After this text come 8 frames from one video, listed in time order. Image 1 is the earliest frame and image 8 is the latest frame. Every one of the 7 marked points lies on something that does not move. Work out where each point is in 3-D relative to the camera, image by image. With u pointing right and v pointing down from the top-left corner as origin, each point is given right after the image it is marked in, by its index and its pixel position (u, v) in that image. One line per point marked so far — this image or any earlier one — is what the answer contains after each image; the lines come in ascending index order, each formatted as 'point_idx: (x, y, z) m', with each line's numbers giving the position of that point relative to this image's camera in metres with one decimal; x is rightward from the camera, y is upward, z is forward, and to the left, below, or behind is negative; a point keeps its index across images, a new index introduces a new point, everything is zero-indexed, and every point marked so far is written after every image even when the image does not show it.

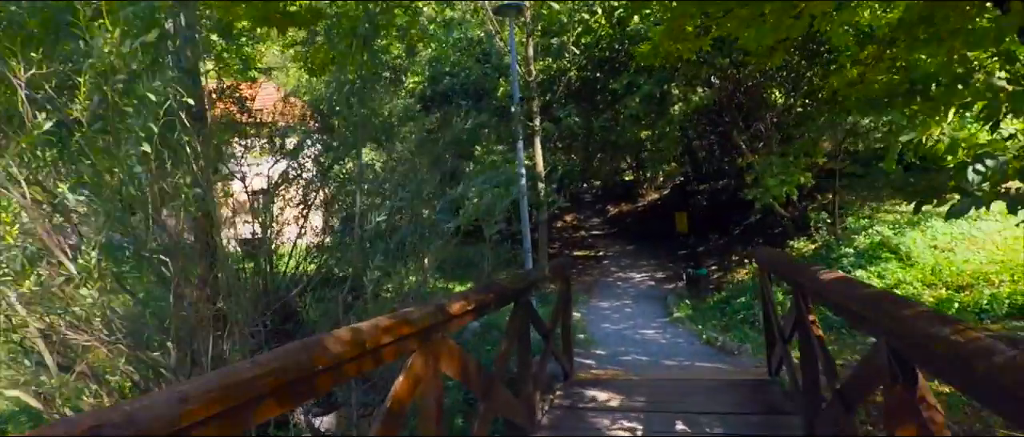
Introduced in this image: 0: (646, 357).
0: (+1.9, -1.9, +7.9) m
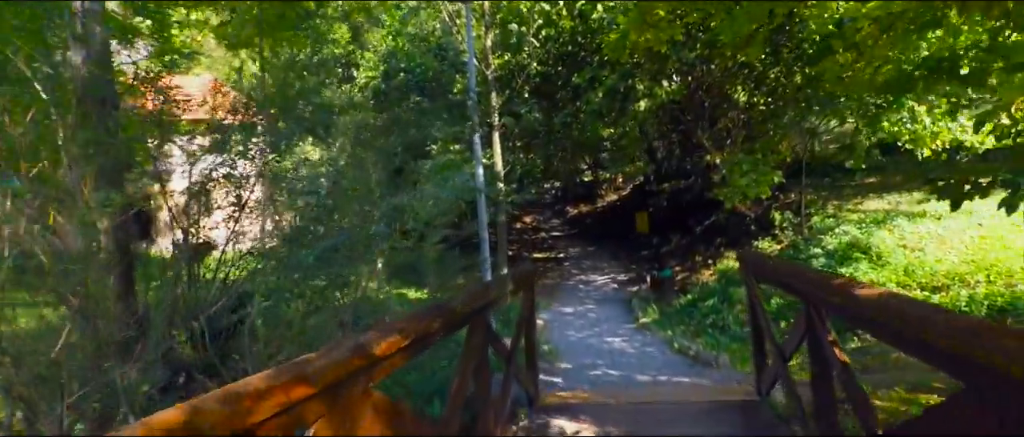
0: (+1.3, -1.9, +7.3) m
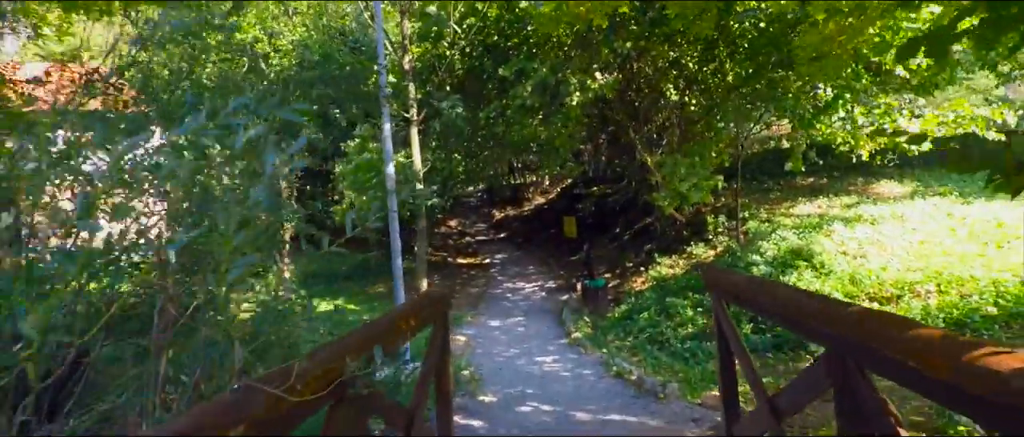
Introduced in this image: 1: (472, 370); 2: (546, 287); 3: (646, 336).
0: (+0.4, -2.0, +6.3) m
1: (-0.6, -2.0, +7.9) m
2: (+0.9, -1.9, +16.3) m
3: (+2.1, -1.9, +9.3) m
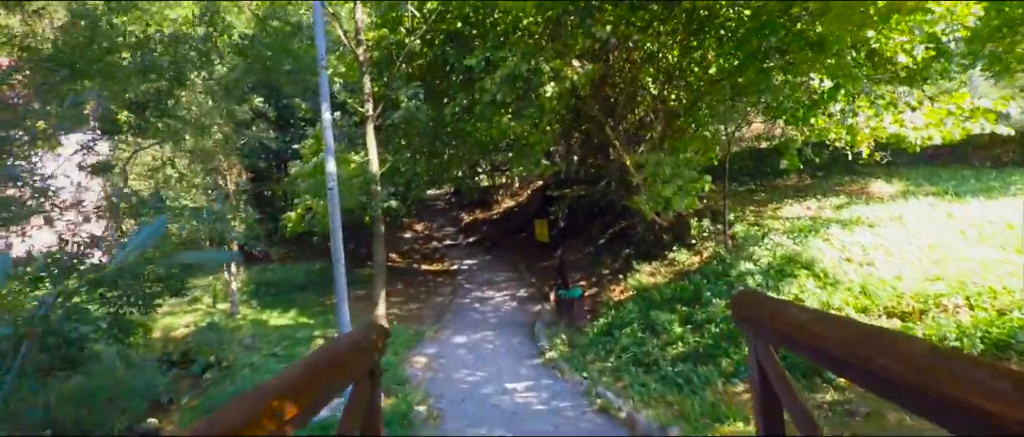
0: (+0.1, -2.0, +5.1) m
1: (-0.9, -2.1, +6.7) m
2: (+0.1, -2.0, +15.2) m
3: (+1.6, -1.9, +8.2) m
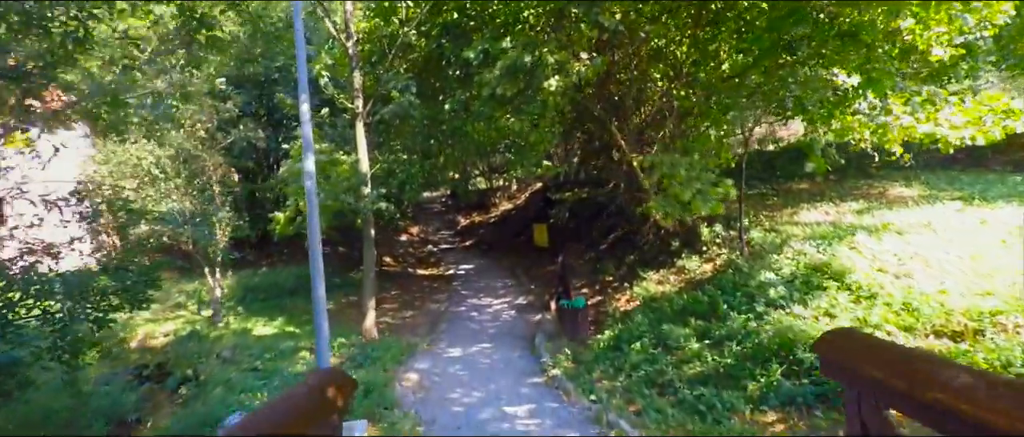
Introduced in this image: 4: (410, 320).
0: (+0.1, -2.1, +4.4) m
1: (-0.9, -2.2, +5.9) m
2: (+0.1, -2.1, +14.4) m
3: (+1.6, -2.0, +7.5) m
4: (-2.5, -2.5, +14.7) m
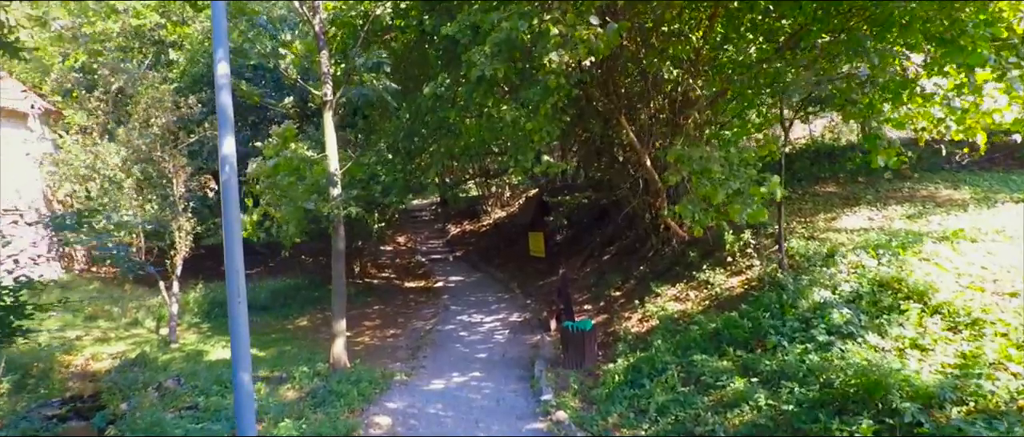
0: (+0.1, -2.1, +2.8) m
1: (-1.0, -2.2, +4.3) m
2: (-0.1, -2.3, +12.8) m
3: (+1.6, -2.0, +5.9) m
4: (-2.7, -2.7, +13.0) m
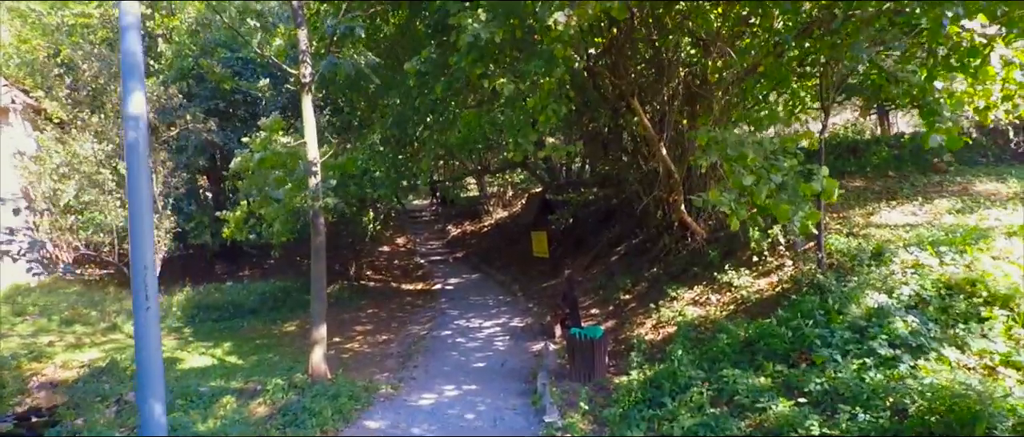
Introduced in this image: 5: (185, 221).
0: (+0.1, -2.0, +1.8) m
1: (-1.0, -2.1, +3.3) m
2: (0.0, -2.2, +11.8) m
3: (+1.6, -1.9, +4.9) m
4: (-2.7, -2.6, +12.0) m
5: (-9.6, -0.1, +17.4) m
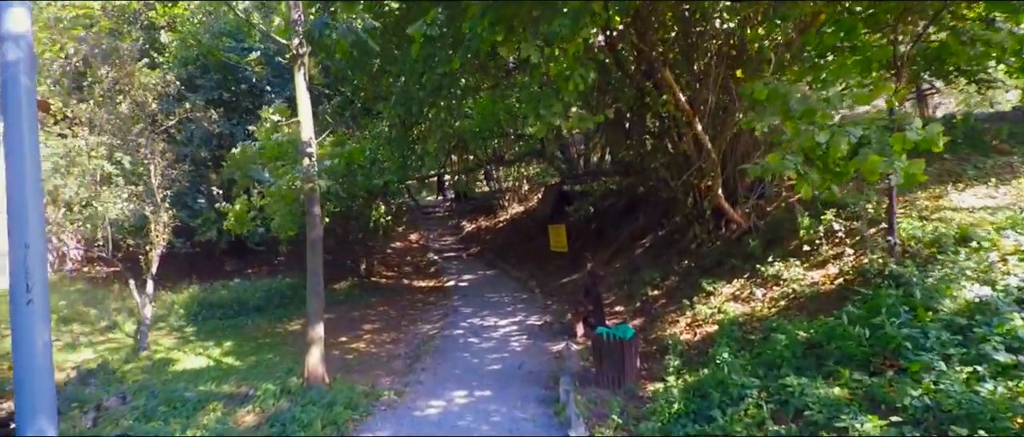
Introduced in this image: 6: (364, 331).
0: (+0.1, -1.8, +0.8) m
1: (-0.9, -1.9, +2.4) m
2: (+0.3, -2.0, +10.9) m
3: (+1.7, -1.8, +3.9) m
4: (-2.3, -2.5, +11.2) m
5: (-9.2, +0.1, +16.7) m
6: (-3.3, -2.5, +12.8) m
